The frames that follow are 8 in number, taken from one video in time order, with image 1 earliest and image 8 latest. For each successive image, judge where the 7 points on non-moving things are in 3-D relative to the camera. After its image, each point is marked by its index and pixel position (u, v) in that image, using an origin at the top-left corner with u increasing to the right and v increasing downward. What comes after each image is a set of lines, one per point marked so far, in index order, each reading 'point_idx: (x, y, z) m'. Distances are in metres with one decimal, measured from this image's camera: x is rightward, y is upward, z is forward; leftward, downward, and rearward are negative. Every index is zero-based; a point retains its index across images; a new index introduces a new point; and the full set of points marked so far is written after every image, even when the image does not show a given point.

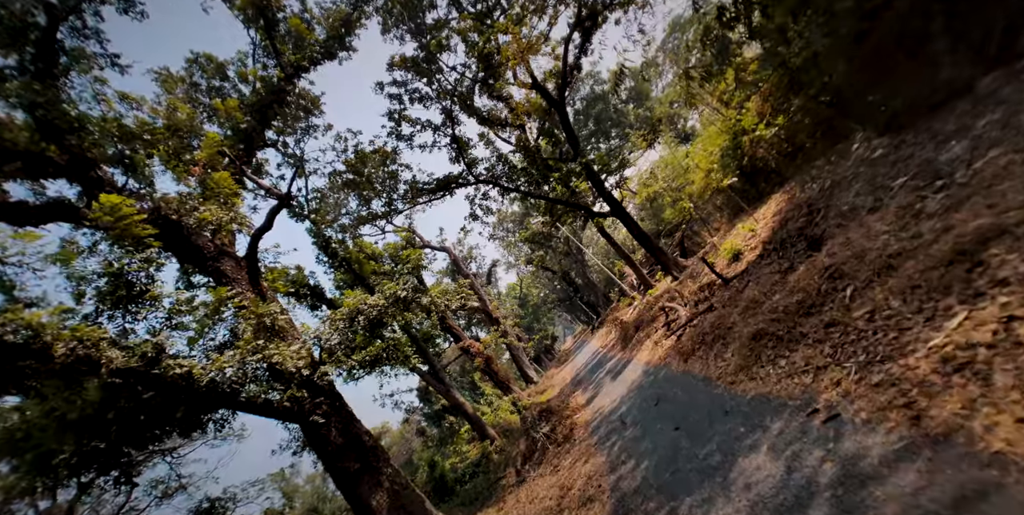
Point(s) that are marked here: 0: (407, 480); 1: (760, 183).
0: (-1.8, -3.7, +7.3) m
1: (+6.3, +1.9, +10.9) m
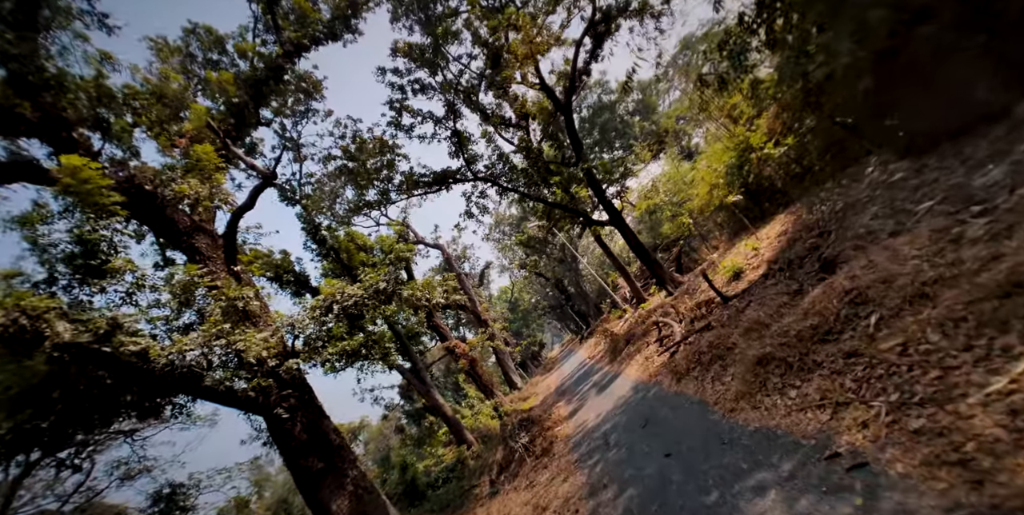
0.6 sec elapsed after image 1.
0: (-2.2, -3.6, +6.9) m
1: (+6.2, +1.4, +10.6) m
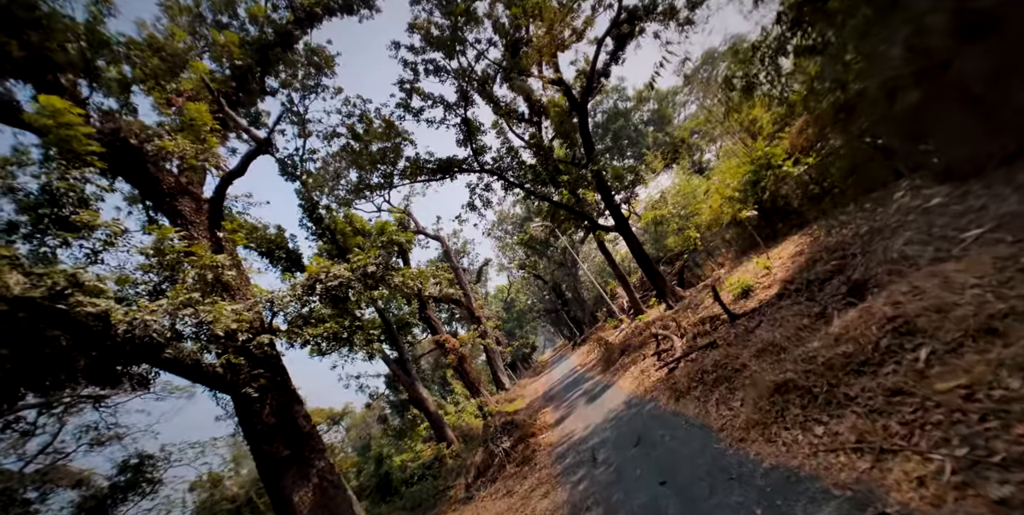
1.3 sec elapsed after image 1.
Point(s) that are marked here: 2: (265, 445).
0: (-2.6, -3.3, +6.4) m
1: (+6.3, +0.9, +10.2) m
2: (-3.5, -2.6, +6.1) m
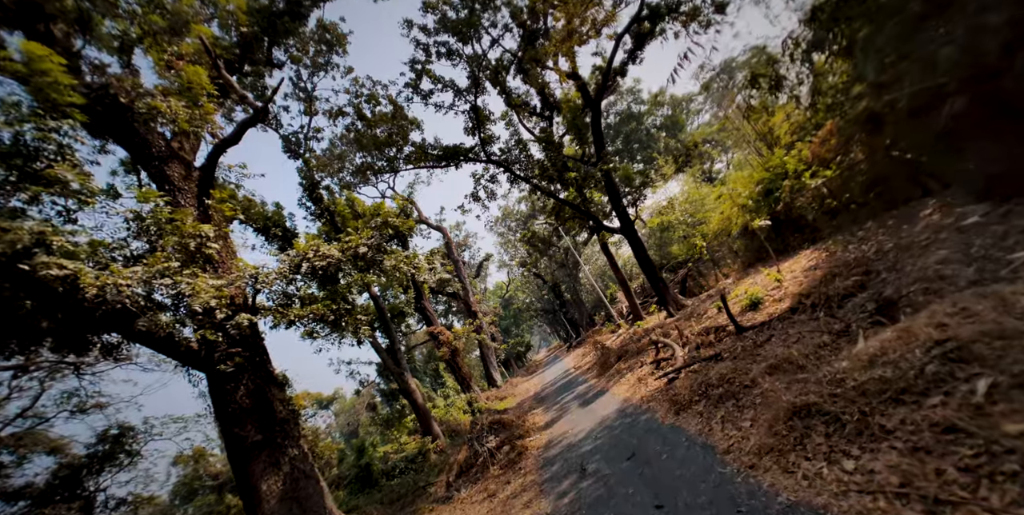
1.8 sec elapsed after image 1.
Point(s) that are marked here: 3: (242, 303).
0: (-2.8, -3.0, +6.1) m
1: (+6.4, +0.6, +9.8) m
2: (-3.7, -2.3, +5.8) m
3: (-4.1, -0.7, +6.6) m
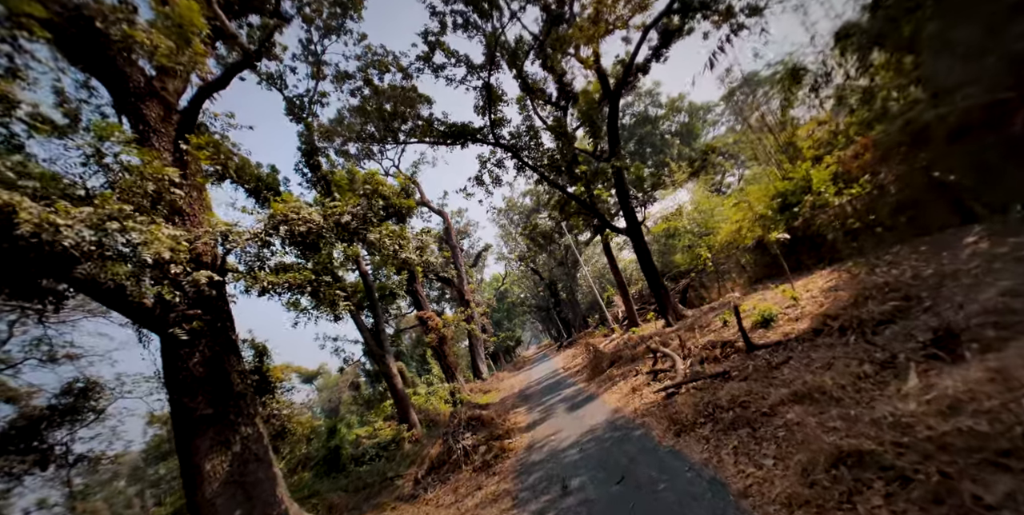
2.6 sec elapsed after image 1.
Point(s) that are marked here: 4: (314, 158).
0: (-3.1, -2.5, +5.5) m
1: (+6.4, +0.1, +9.3) m
2: (-3.9, -1.7, +5.2) m
3: (-4.2, -0.1, +6.0) m
4: (-6.9, +3.4, +15.1) m
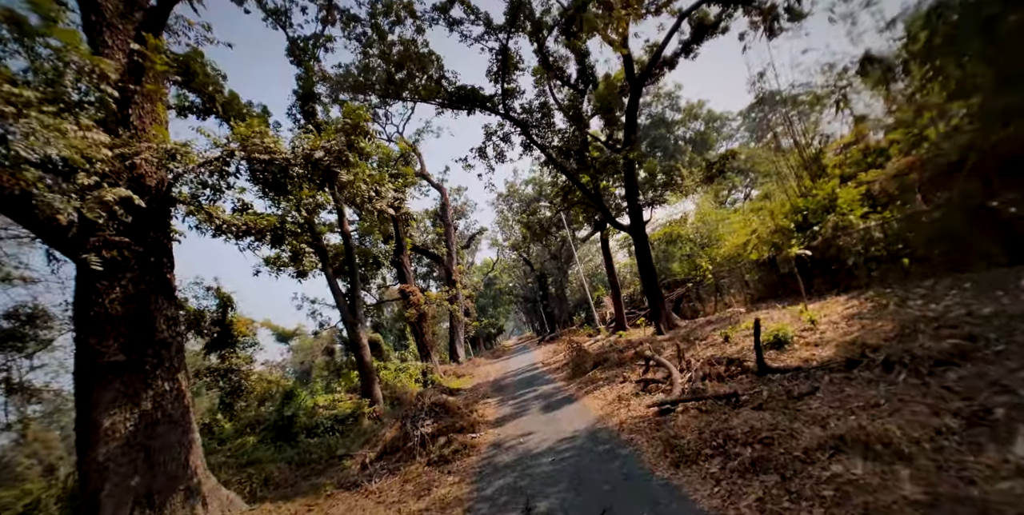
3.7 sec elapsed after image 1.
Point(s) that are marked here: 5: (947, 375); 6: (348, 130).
0: (-3.5, -1.7, +4.7) m
1: (+6.2, -0.3, +8.5) m
2: (-4.2, -0.8, +4.3) m
3: (-4.2, +0.8, +5.1) m
4: (-6.6, +4.9, +14.1) m
5: (+3.4, -0.9, +3.4) m
6: (-2.4, +1.9, +6.3) m
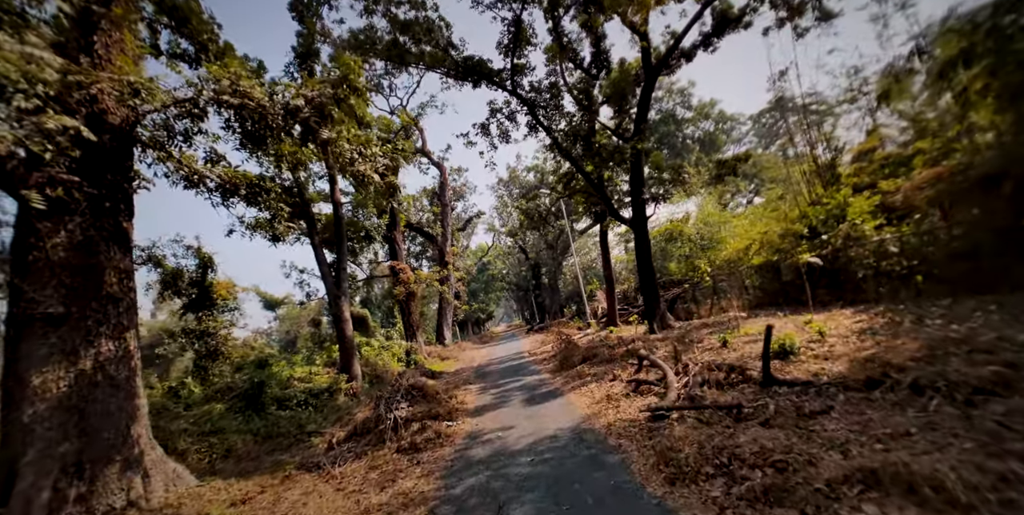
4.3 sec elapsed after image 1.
0: (-3.7, -1.2, +4.3) m
1: (+6.0, -0.5, +8.2) m
2: (-4.3, -0.3, +3.9) m
3: (-4.2, +1.4, +4.5) m
4: (-6.3, +5.9, +13.4) m
5: (+3.3, -1.0, +3.0) m
6: (-2.3, +2.3, +5.8) m
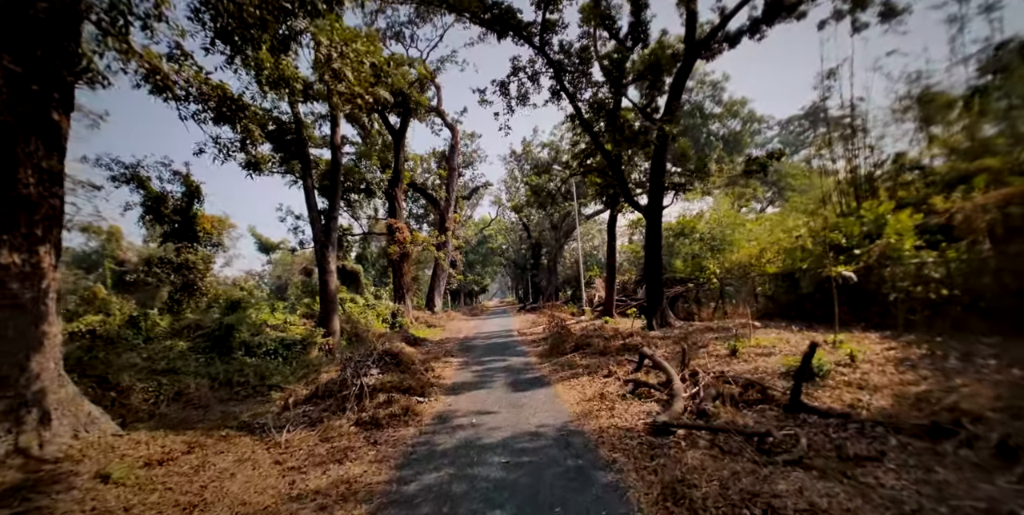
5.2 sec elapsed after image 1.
0: (-3.8, -0.3, +3.6) m
1: (+5.9, -0.8, +7.4) m
2: (-4.3, +0.6, +3.1) m
3: (-4.0, +2.3, +3.7) m
4: (-5.3, +7.5, +12.3) m
5: (+3.1, -1.2, +2.3) m
6: (-2.0, +3.0, +4.9) m
